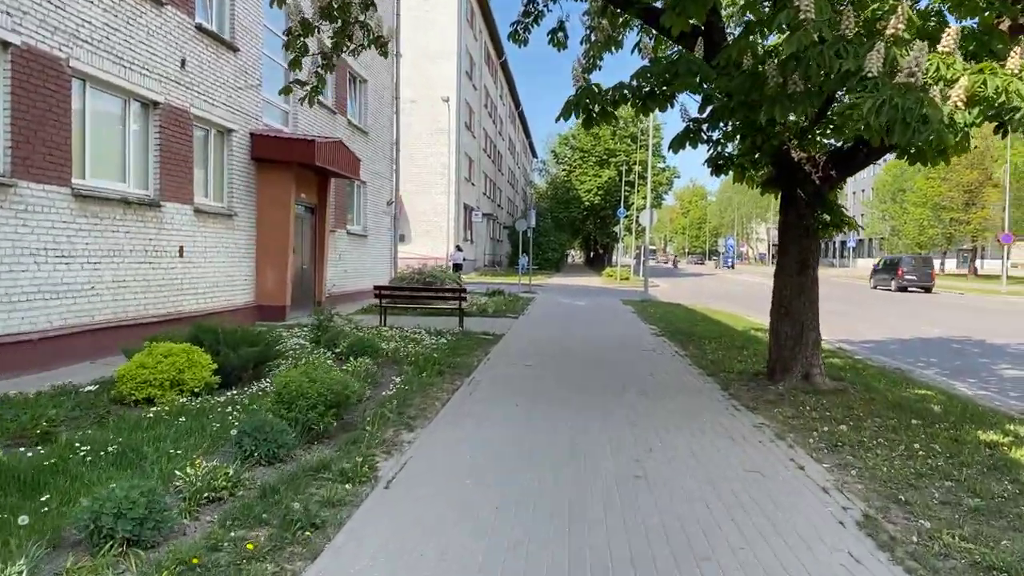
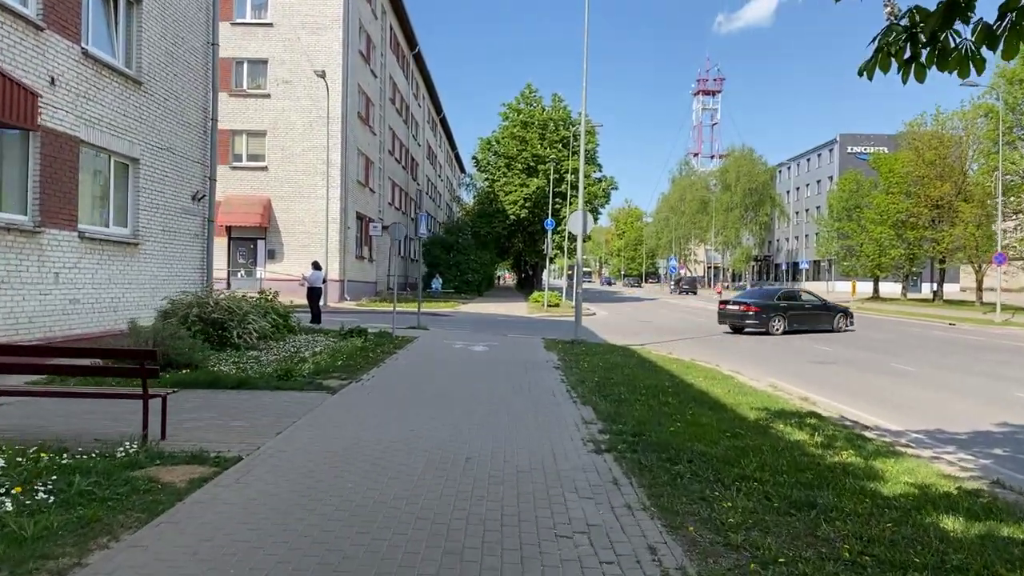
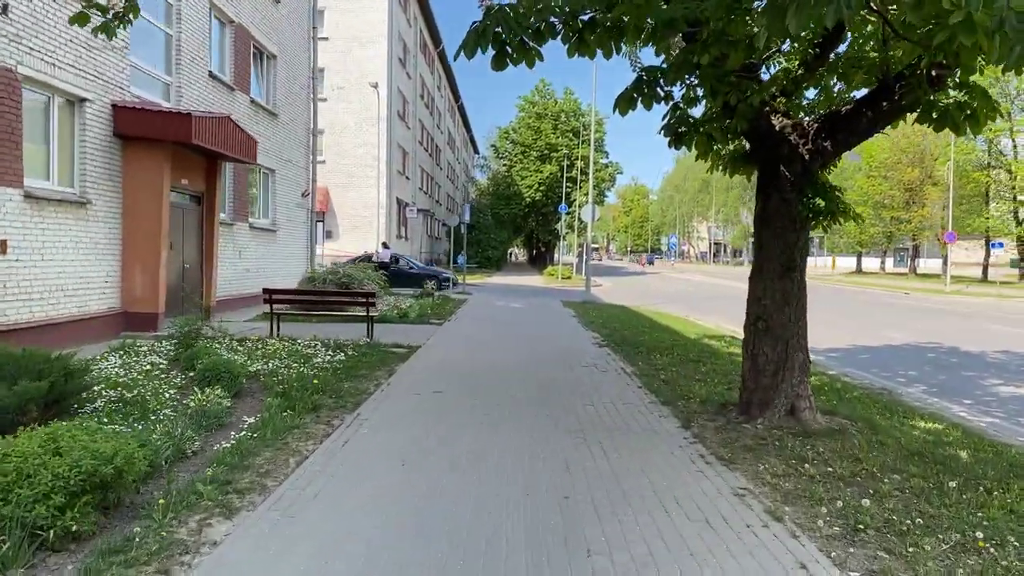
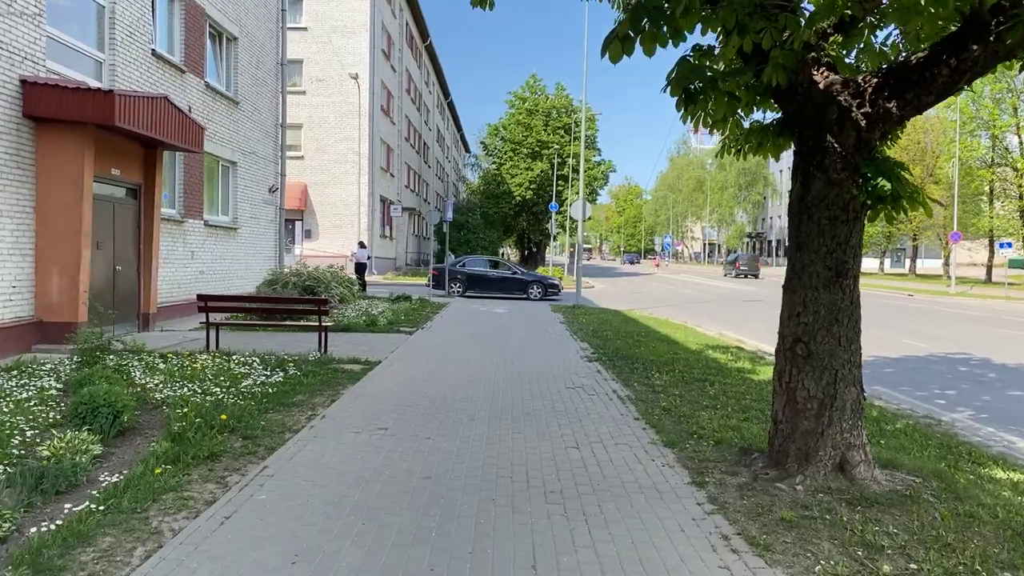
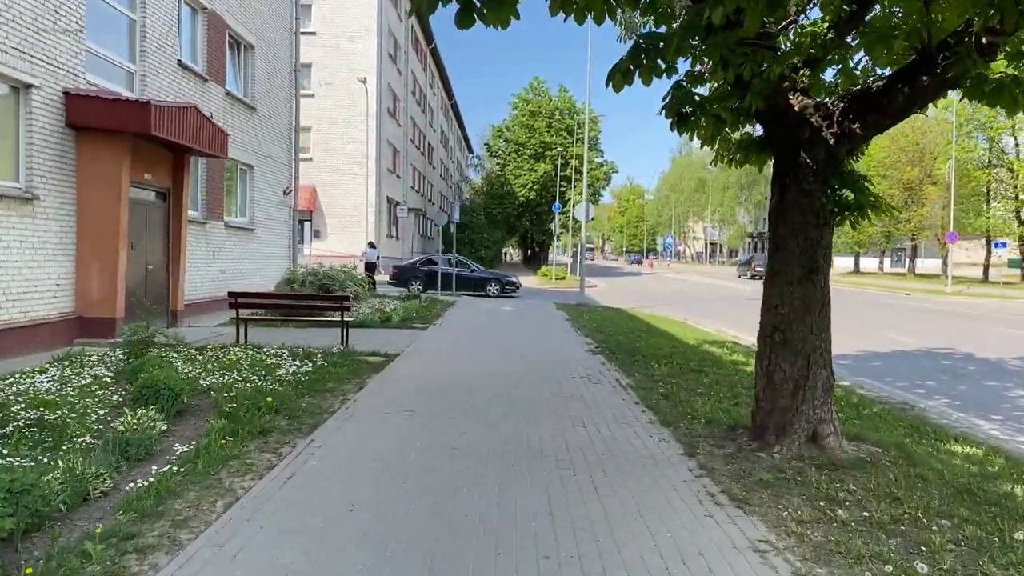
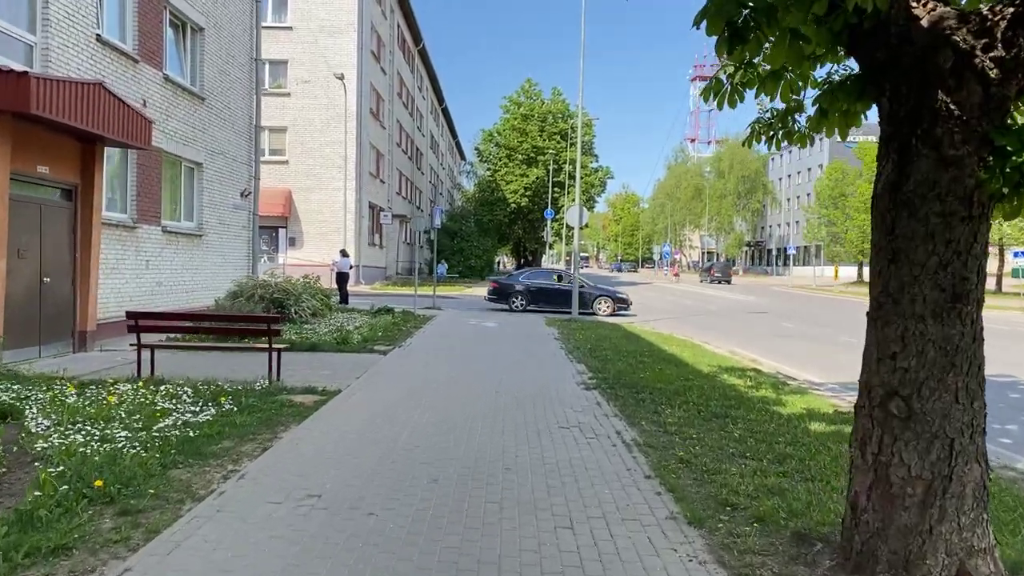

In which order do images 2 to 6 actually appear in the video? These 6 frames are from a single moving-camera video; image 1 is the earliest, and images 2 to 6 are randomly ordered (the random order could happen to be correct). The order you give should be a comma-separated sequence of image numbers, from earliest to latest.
3, 5, 4, 6, 2
